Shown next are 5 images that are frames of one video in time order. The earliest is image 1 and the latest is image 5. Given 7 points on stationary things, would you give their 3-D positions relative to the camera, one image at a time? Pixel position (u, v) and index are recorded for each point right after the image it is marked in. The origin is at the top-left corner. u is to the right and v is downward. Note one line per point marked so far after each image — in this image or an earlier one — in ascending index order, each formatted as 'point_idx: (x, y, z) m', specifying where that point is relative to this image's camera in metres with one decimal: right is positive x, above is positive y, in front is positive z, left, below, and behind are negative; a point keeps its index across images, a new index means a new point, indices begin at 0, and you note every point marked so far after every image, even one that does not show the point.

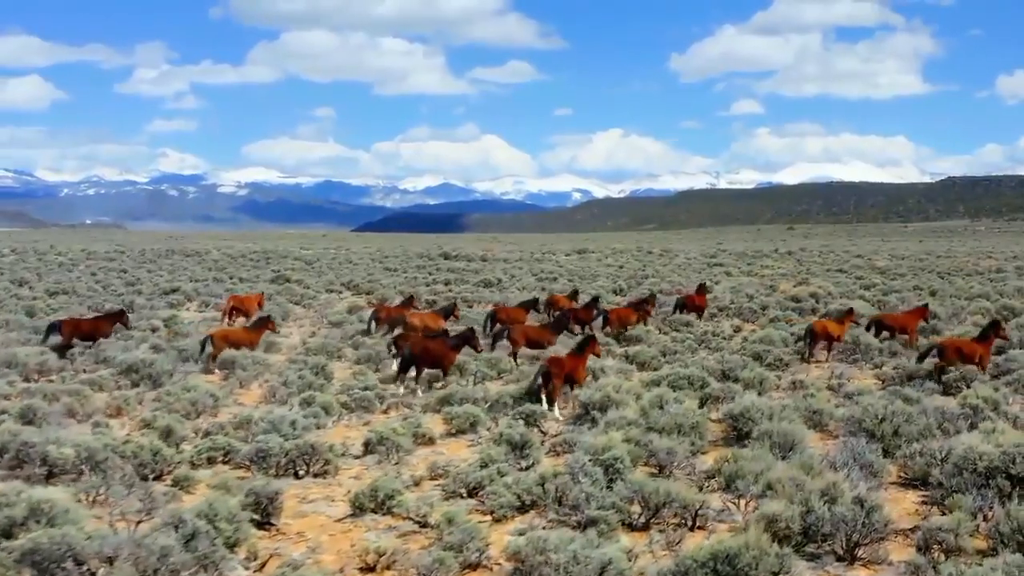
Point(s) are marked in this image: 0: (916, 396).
0: (+5.2, -1.4, +13.6) m
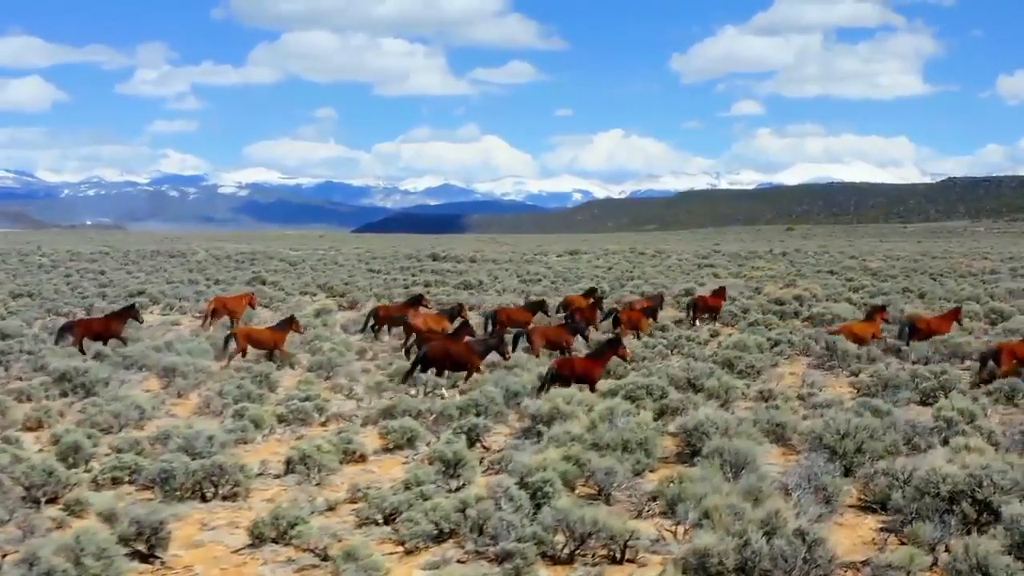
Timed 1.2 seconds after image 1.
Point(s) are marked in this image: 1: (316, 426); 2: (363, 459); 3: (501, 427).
0: (+4.5, -1.5, +12.8) m
1: (-2.3, -1.7, +12.7) m
2: (-1.5, -1.8, +11.0) m
3: (-0.1, -1.6, +12.4) m
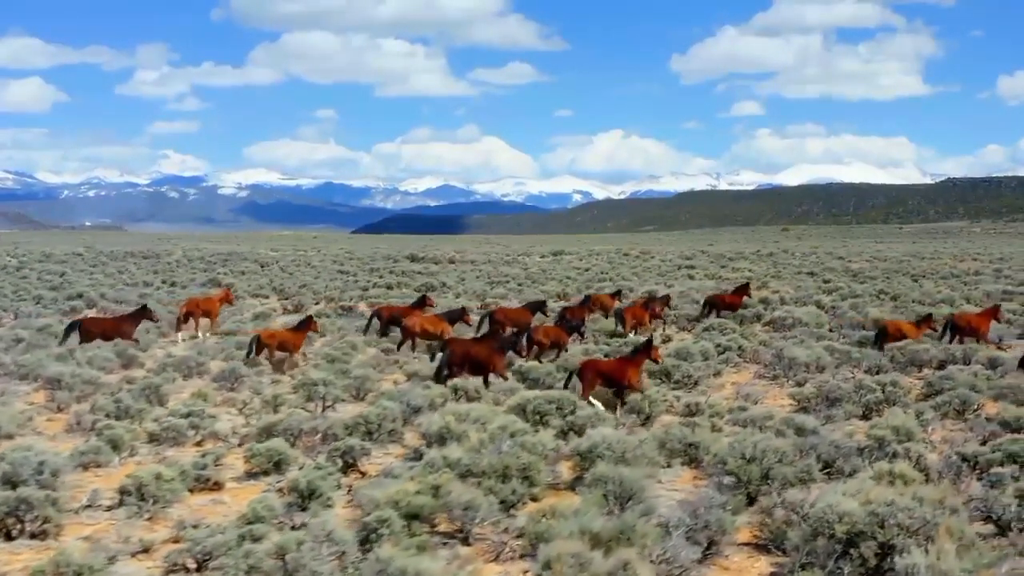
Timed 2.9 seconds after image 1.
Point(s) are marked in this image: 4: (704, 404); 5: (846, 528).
0: (+3.3, -1.5, +11.6) m
1: (-3.5, -1.7, +11.5) m
2: (-2.7, -1.9, +9.8) m
3: (-1.3, -1.7, +11.3) m
4: (+2.5, -1.5, +13.8) m
5: (+2.3, -1.7, +7.4) m
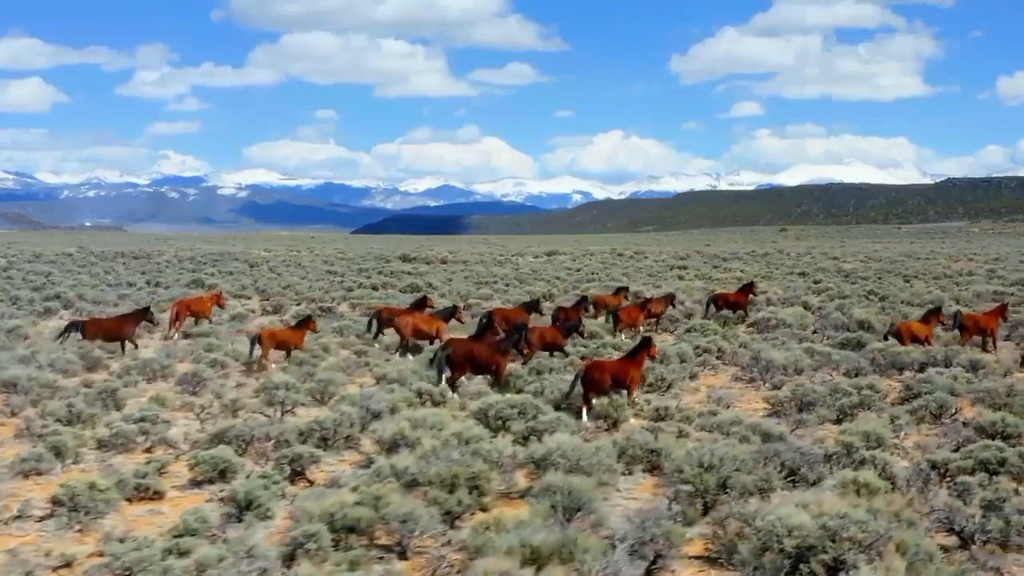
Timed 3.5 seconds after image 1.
0: (+2.9, -1.5, +11.3) m
1: (-4.0, -1.7, +11.2) m
2: (-3.2, -1.9, +9.5) m
3: (-1.8, -1.7, +10.9) m
4: (+2.1, -1.5, +13.4) m
5: (+1.9, -1.7, +7.0) m
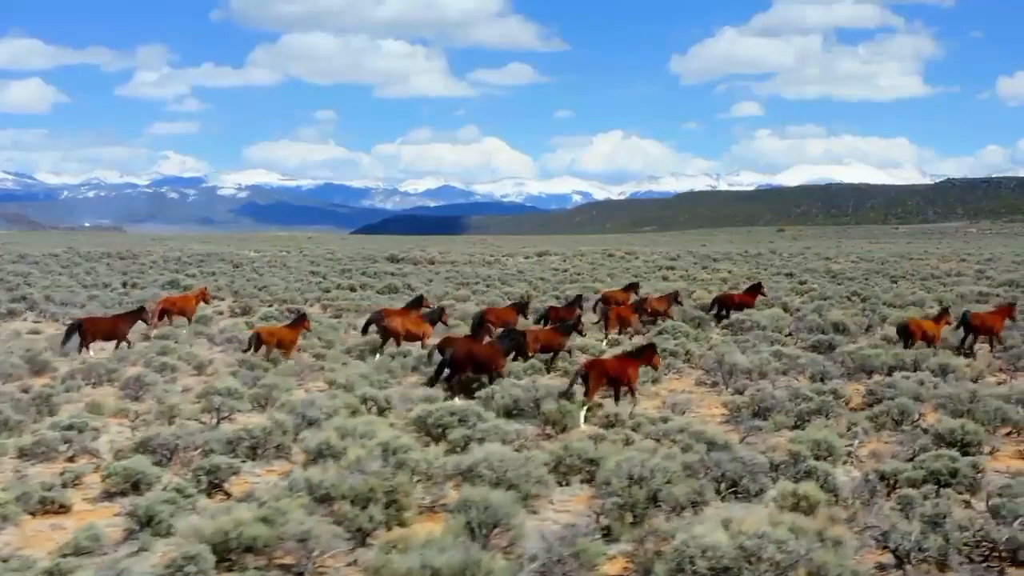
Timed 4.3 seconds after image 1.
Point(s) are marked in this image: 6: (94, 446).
0: (+2.2, -1.6, +10.8) m
1: (-4.6, -1.8, +10.7) m
2: (-3.8, -1.9, +9.0) m
3: (-2.4, -1.7, +10.5) m
4: (+1.4, -1.6, +13.0) m
5: (+1.2, -1.7, +6.6) m
6: (-4.4, -1.7, +11.2) m
